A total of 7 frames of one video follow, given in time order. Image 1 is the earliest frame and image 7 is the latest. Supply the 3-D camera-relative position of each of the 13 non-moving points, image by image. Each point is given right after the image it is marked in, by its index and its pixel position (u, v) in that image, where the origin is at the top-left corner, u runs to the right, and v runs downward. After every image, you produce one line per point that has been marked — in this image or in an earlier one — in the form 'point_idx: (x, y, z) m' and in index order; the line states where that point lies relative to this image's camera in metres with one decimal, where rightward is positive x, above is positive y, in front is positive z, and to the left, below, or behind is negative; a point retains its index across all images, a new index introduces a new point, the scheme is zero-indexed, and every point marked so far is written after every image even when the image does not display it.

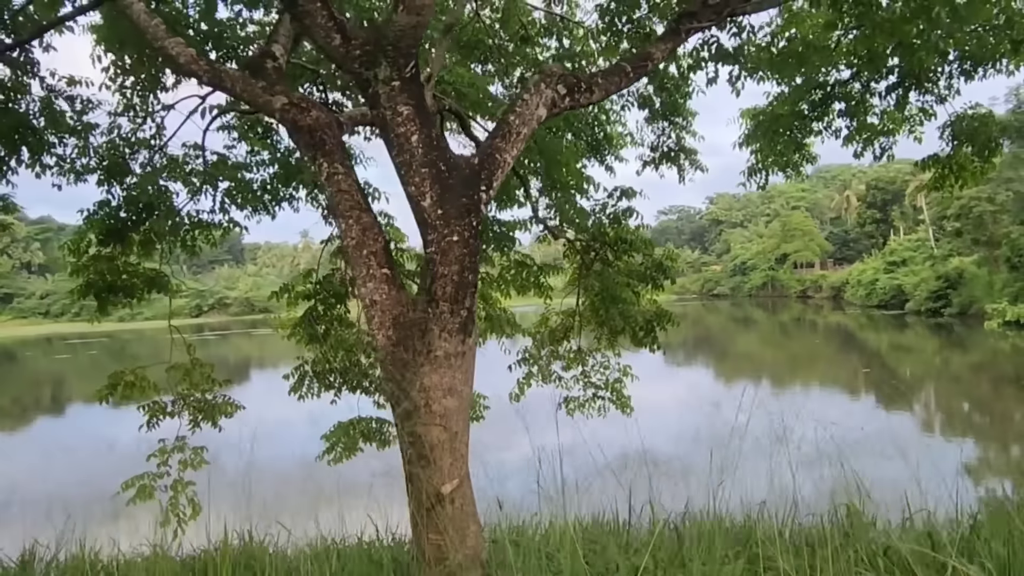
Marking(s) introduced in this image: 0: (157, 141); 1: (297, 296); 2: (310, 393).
0: (-2.5, +1.0, +5.5) m
1: (-1.6, -0.1, +5.8) m
2: (-1.5, -0.8, +5.9) m
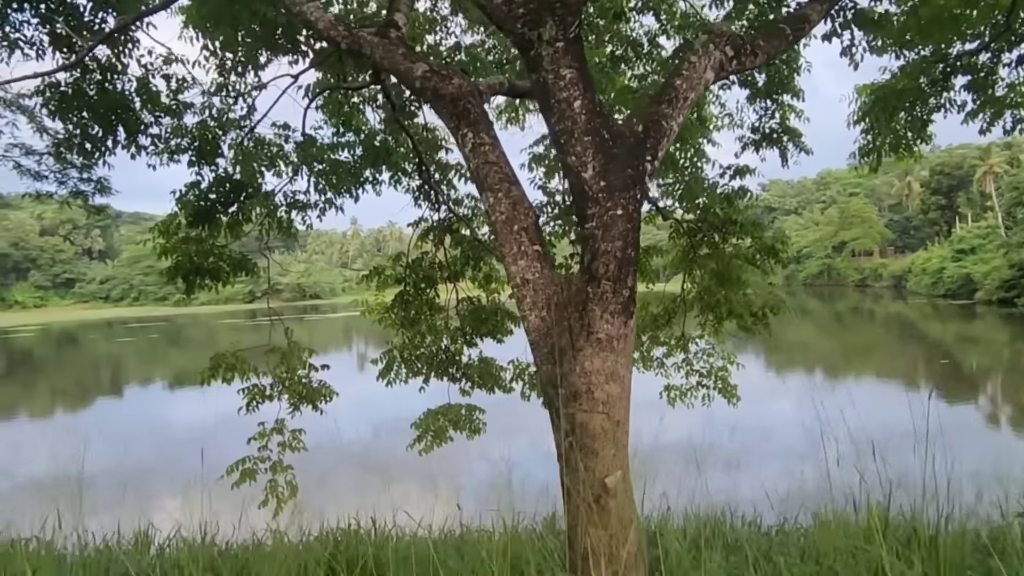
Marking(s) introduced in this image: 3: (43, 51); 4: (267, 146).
0: (-1.8, +1.2, +5.4) m
1: (-0.9, +0.1, +5.7) m
2: (-0.8, -0.7, +5.8) m
3: (-2.7, +1.4, +4.6) m
4: (-1.8, +1.0, +5.6) m
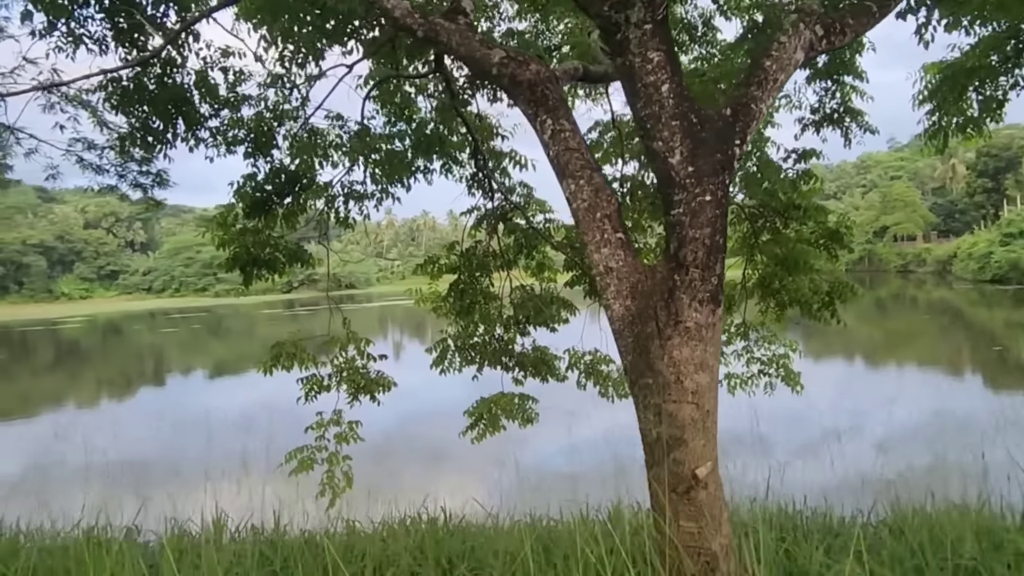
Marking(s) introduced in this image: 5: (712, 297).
0: (-1.5, +1.2, +5.4) m
1: (-0.5, +0.1, +5.7) m
2: (-0.4, -0.6, +5.8) m
3: (-2.4, +1.4, +4.6) m
4: (-1.4, +1.1, +5.7) m
5: (+0.6, 0.0, +2.2) m
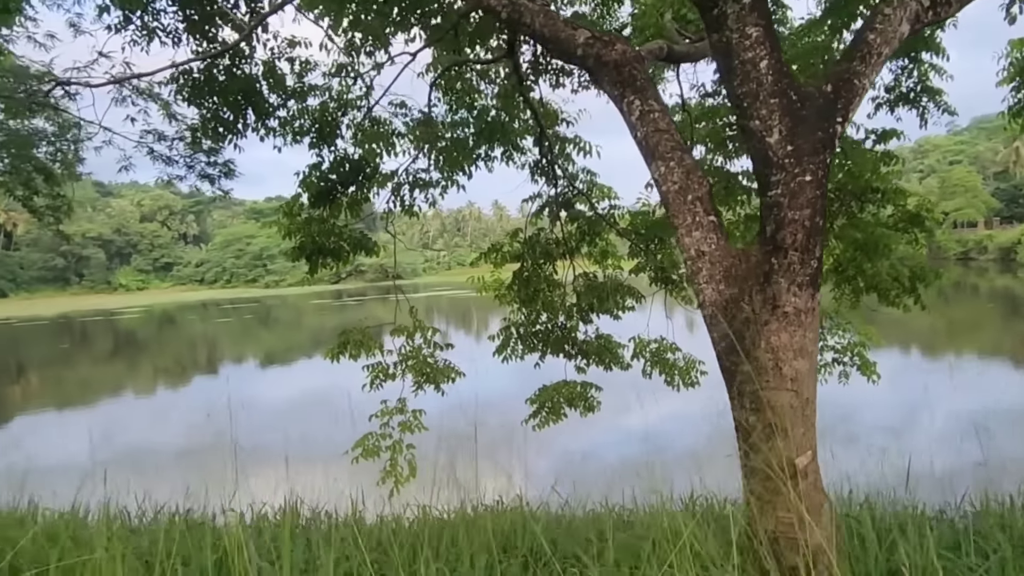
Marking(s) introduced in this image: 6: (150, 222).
0: (-1.0, +1.3, +5.5) m
1: (0.0, +0.2, +5.6) m
2: (0.0, -0.5, +5.8) m
3: (-2.0, +1.5, +4.7) m
4: (-0.9, +1.2, +5.7) m
5: (+0.8, 0.0, +2.2) m
6: (-6.9, +1.3, +15.1) m
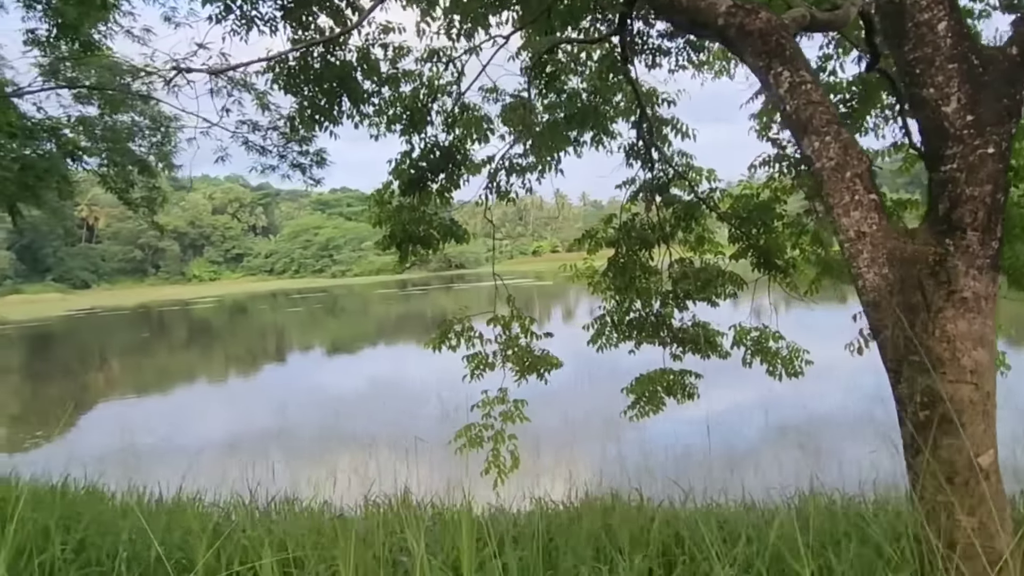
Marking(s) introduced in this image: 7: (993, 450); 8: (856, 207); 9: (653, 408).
0: (-0.4, +1.4, +5.4) m
1: (+0.6, +0.3, +5.5) m
2: (+0.7, -0.4, +5.6) m
3: (-1.4, +1.6, +4.7) m
4: (-0.3, +1.3, +5.6) m
5: (+1.2, +0.1, +2.0) m
6: (-5.5, +1.5, +15.4) m
7: (+1.2, -0.4, +2.0) m
8: (+0.9, +0.2, +2.1) m
9: (+1.0, -0.9, +5.5) m
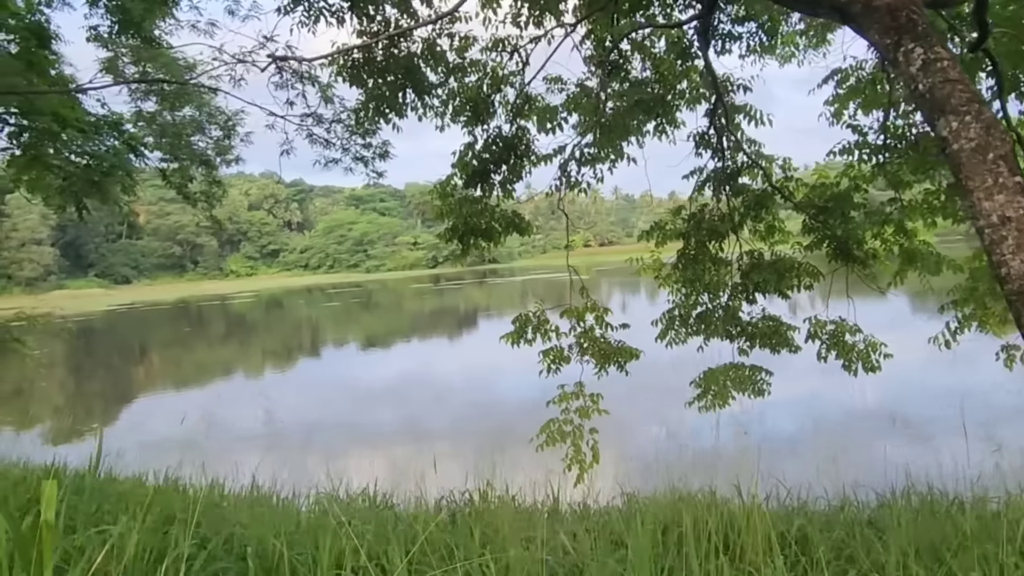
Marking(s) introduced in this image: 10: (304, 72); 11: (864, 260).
0: (+0.1, +1.4, +5.3) m
1: (+1.1, +0.4, +5.4) m
2: (+1.2, -0.4, +5.5) m
3: (-1.0, +1.6, +4.7) m
4: (+0.2, +1.3, +5.5) m
5: (+1.5, +0.1, +1.9) m
6: (-4.6, +1.6, +15.6) m
7: (+1.5, -0.4, +1.8) m
8: (+1.2, +0.2, +2.0) m
9: (+1.4, -0.8, +5.3) m
10: (-1.4, +1.5, +5.3) m
11: (+2.1, +0.2, +4.7) m
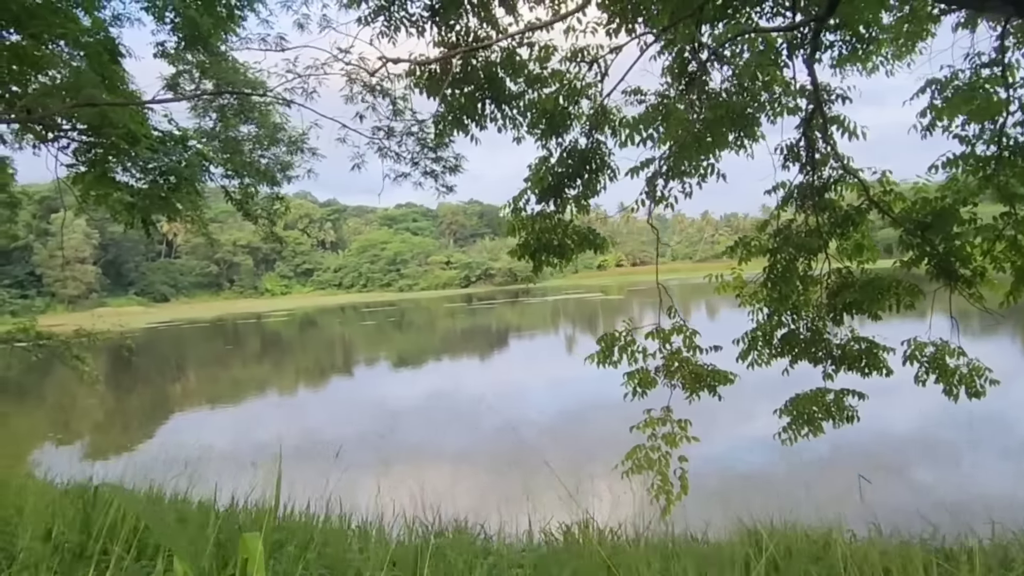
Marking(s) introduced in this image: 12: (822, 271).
0: (+0.6, +1.3, +5.1) m
1: (+1.6, +0.2, +5.2) m
2: (+1.7, -0.5, +5.3) m
3: (-0.5, +1.5, +4.5) m
4: (+0.7, +1.2, +5.3) m
5: (+1.9, +0.1, +1.6) m
6: (-3.7, +1.2, +15.6) m
7: (+1.9, -0.4, +1.6) m
8: (+1.6, +0.2, +1.8) m
9: (+1.9, -0.9, +5.1) m
10: (-0.9, +1.4, +5.2) m
11: (+2.6, +0.1, +4.4) m
12: (+2.0, +0.1, +5.1) m
